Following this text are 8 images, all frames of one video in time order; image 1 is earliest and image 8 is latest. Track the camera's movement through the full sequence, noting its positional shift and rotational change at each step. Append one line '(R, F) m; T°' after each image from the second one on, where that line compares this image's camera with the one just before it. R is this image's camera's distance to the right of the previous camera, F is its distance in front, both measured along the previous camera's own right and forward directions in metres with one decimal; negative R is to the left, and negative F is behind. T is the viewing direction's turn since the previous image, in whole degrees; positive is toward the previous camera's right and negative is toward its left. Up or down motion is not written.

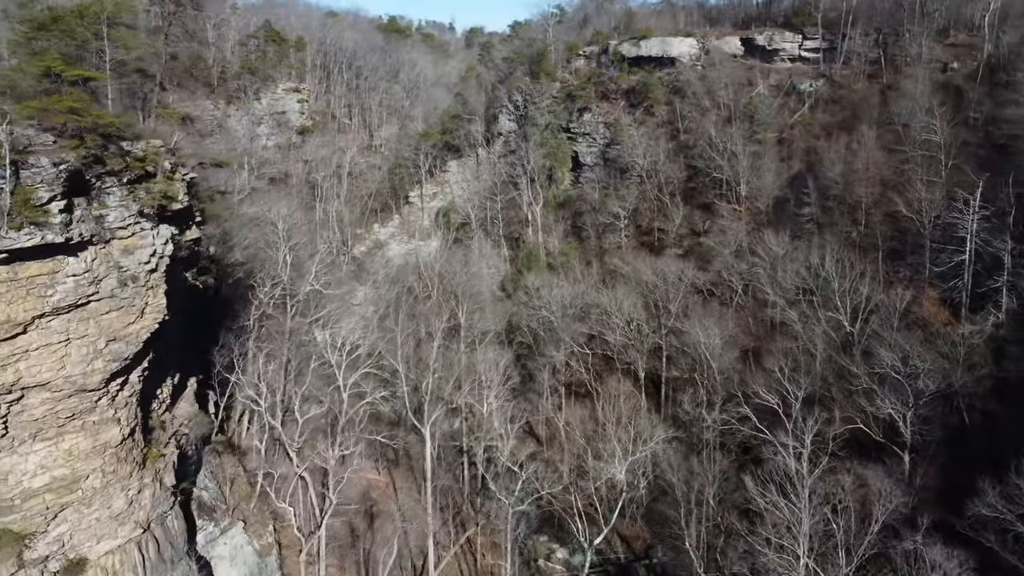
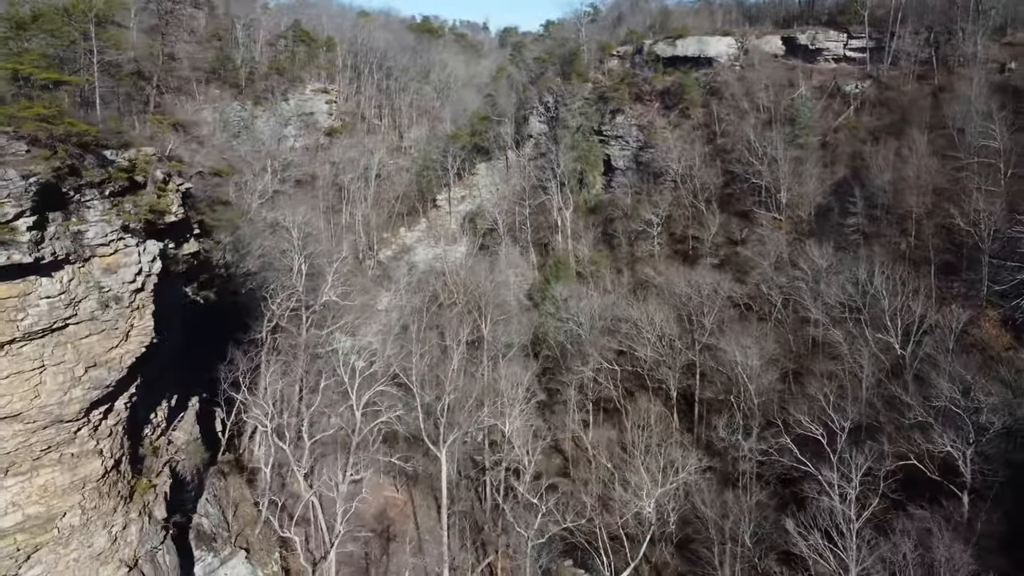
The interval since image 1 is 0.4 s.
(+0.2, +1.1) m; -2°
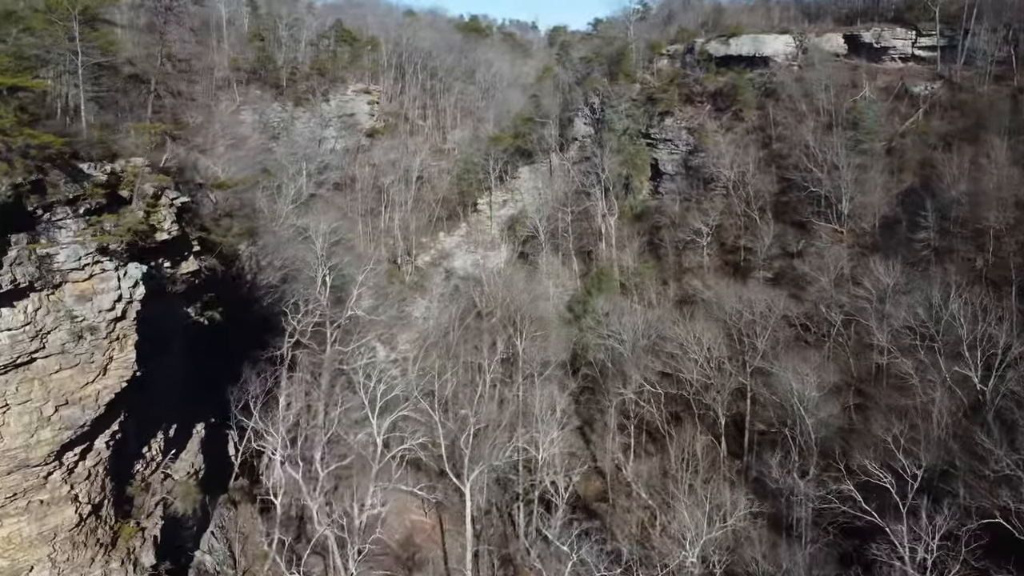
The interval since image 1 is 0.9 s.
(+0.3, +1.3) m; -3°
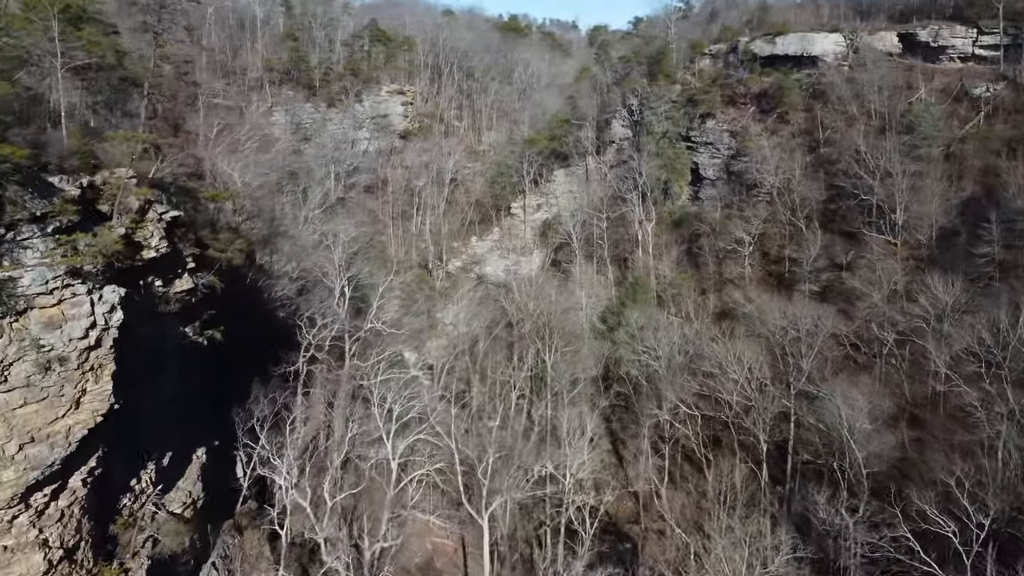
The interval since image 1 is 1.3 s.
(+0.2, +1.1) m; -3°
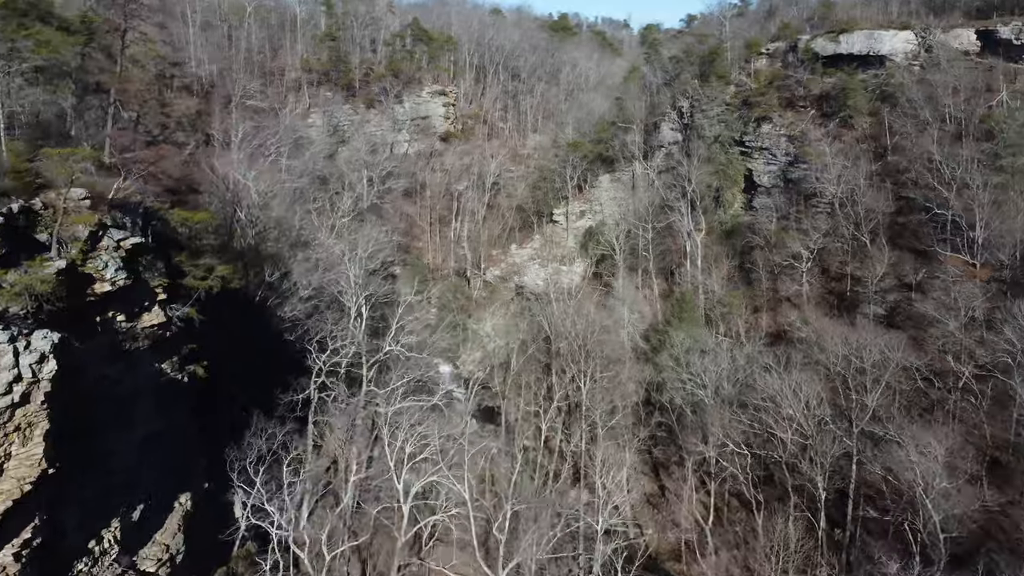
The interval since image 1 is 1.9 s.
(+0.4, +1.6) m; -3°
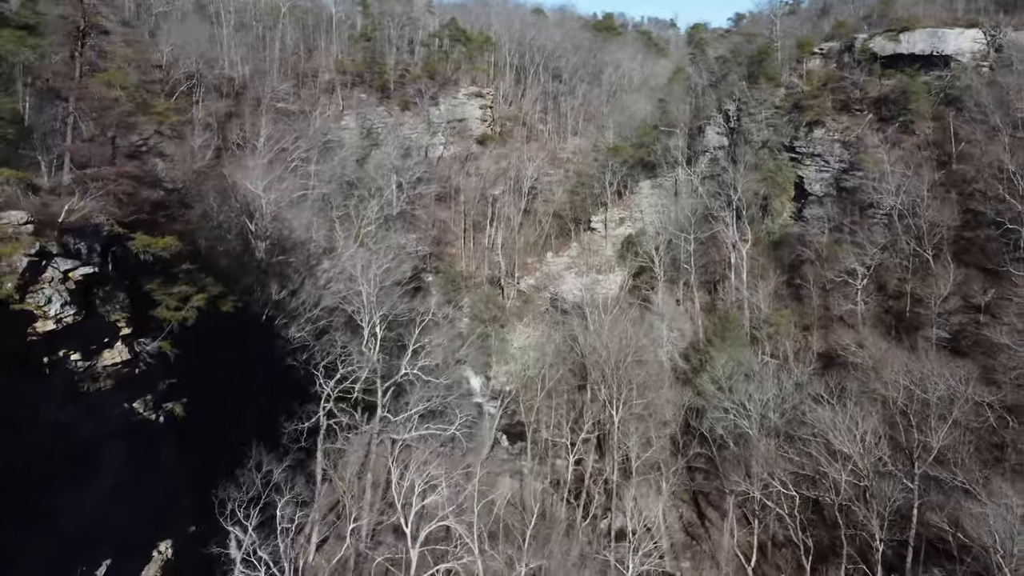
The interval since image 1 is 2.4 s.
(+0.3, +1.3) m; -3°
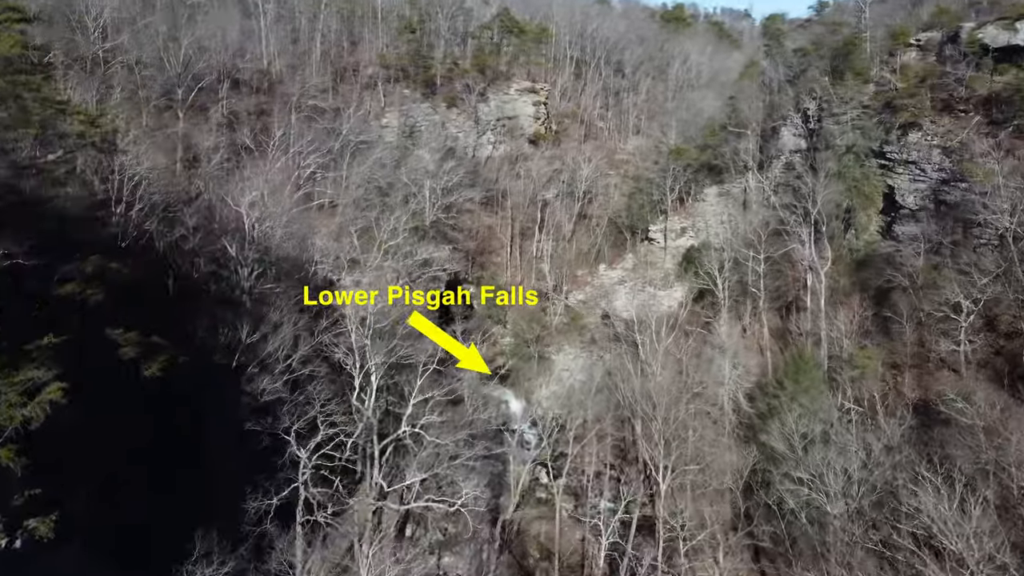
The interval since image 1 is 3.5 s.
(+0.6, +2.9) m; -5°
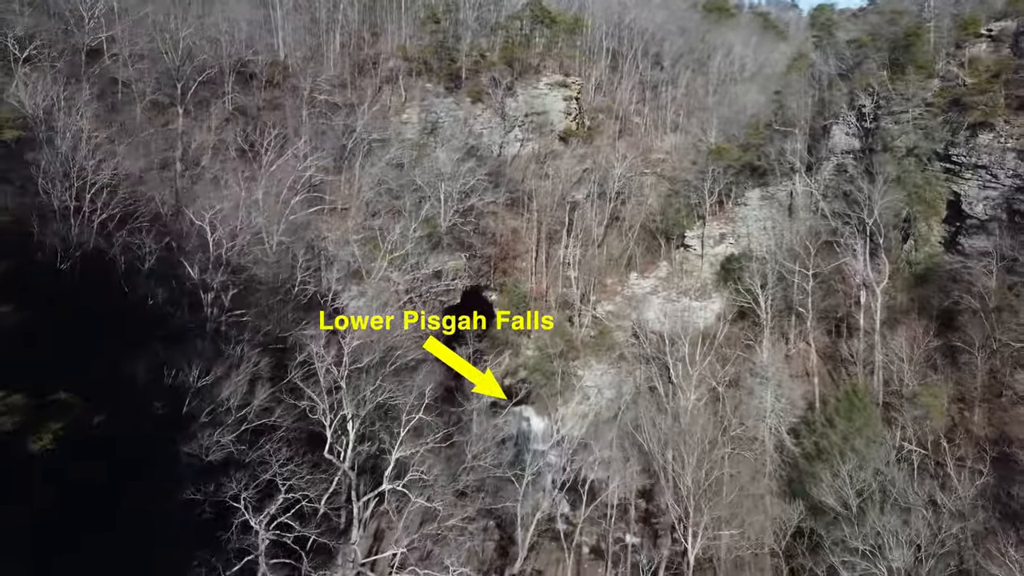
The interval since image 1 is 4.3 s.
(+0.5, +2.0) m; -3°
